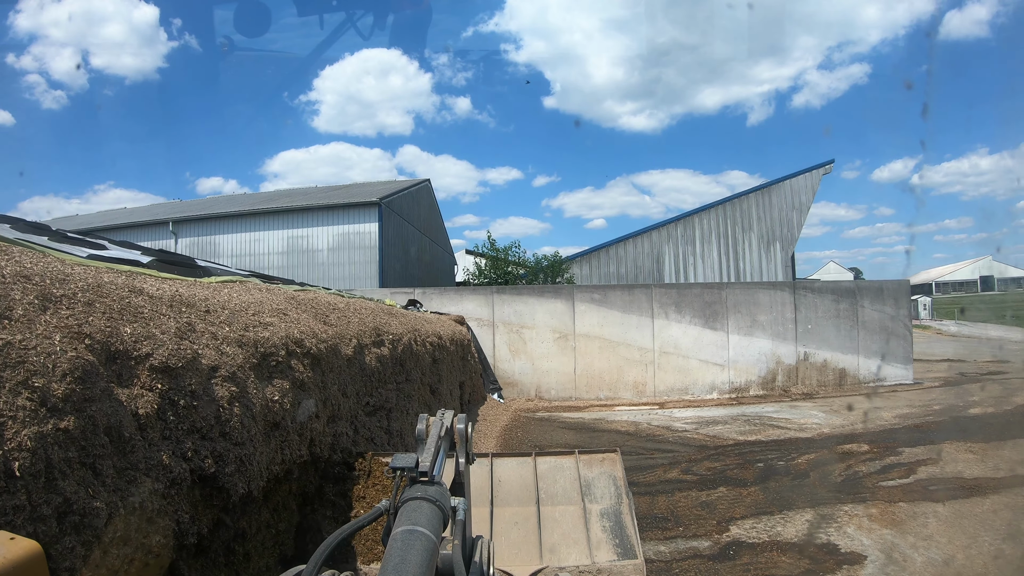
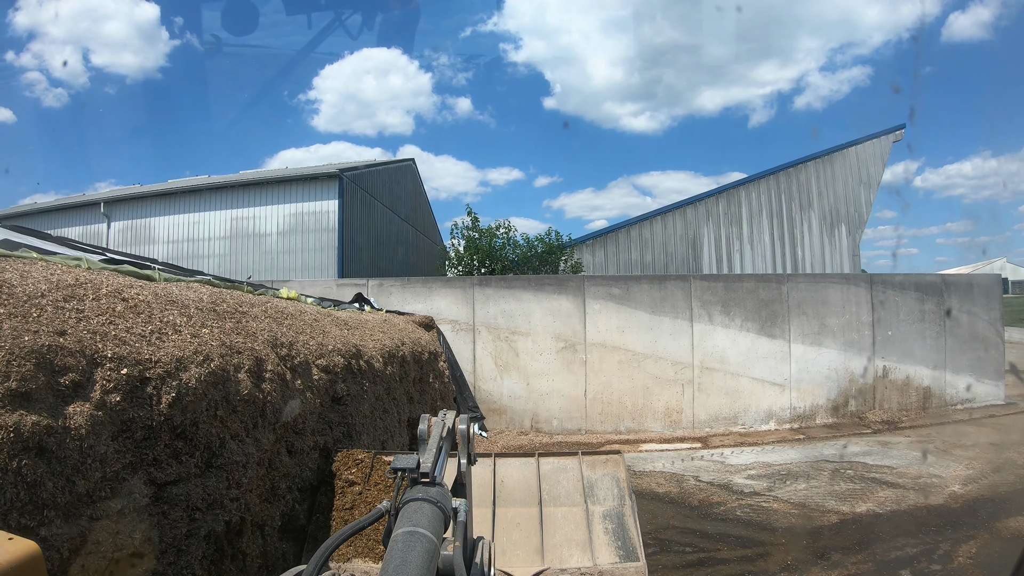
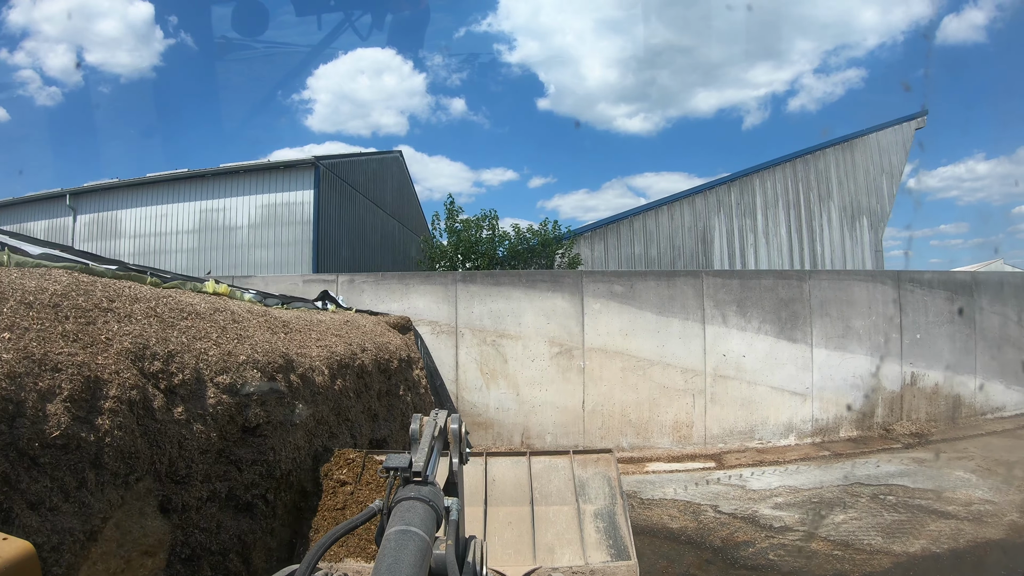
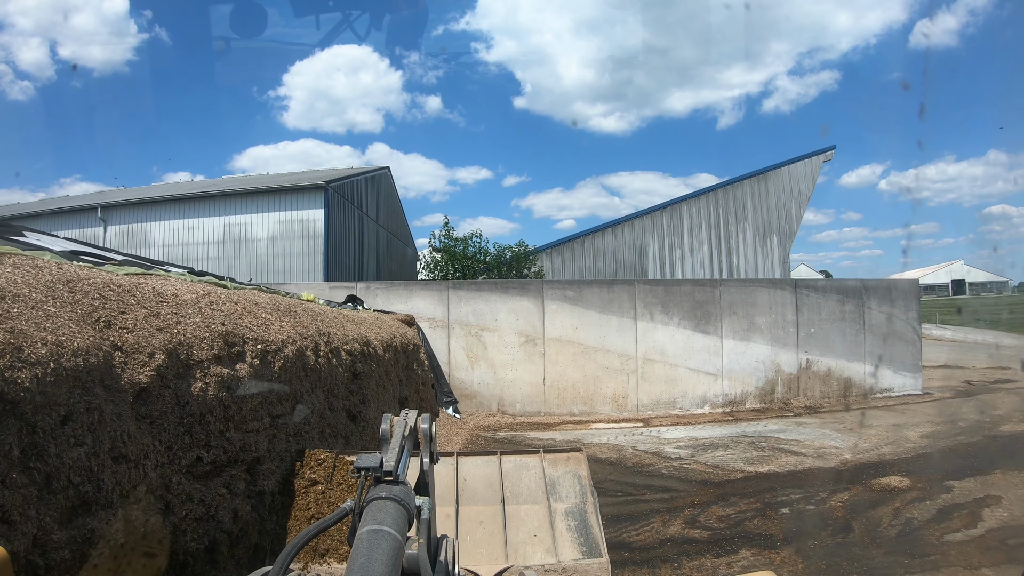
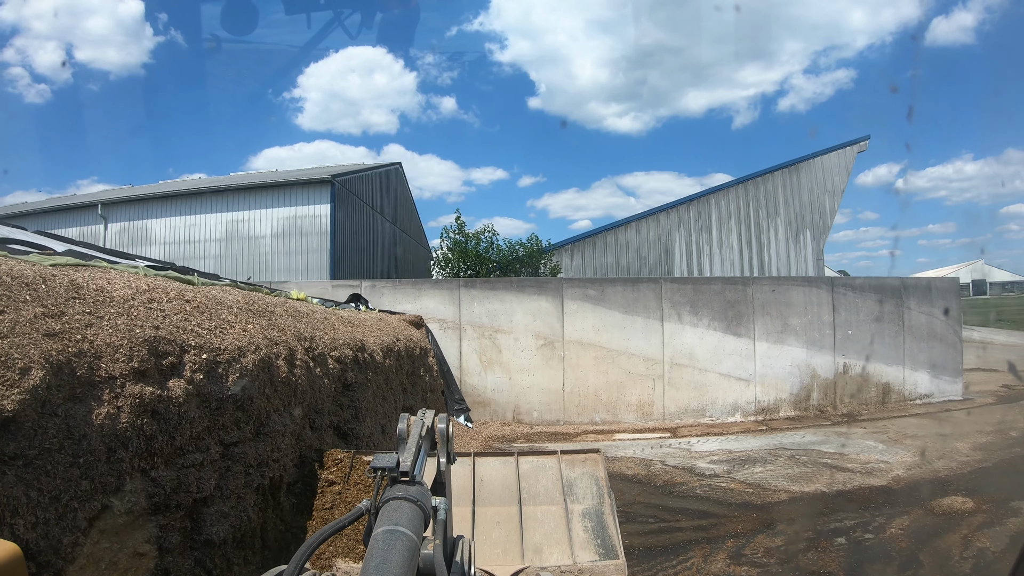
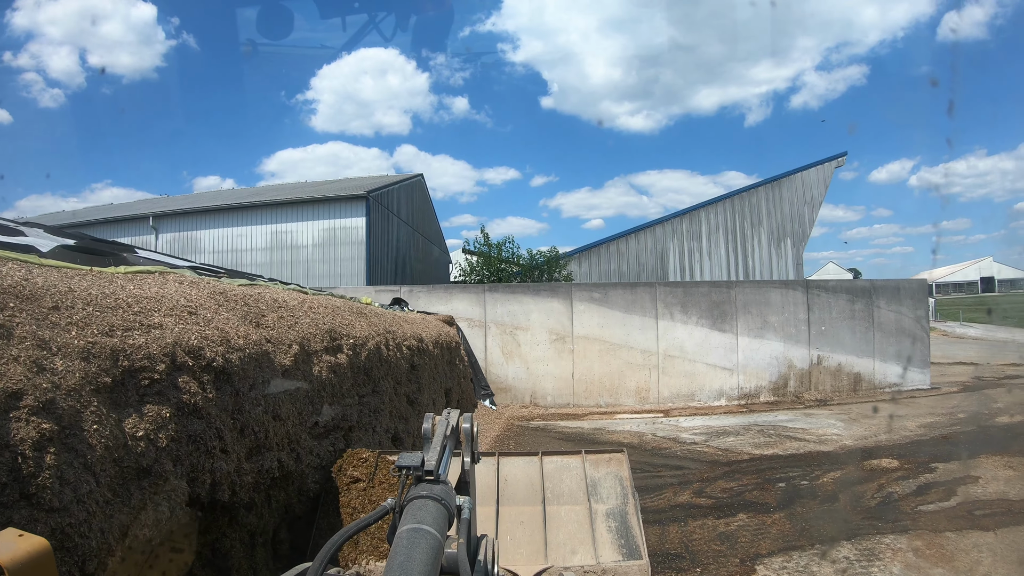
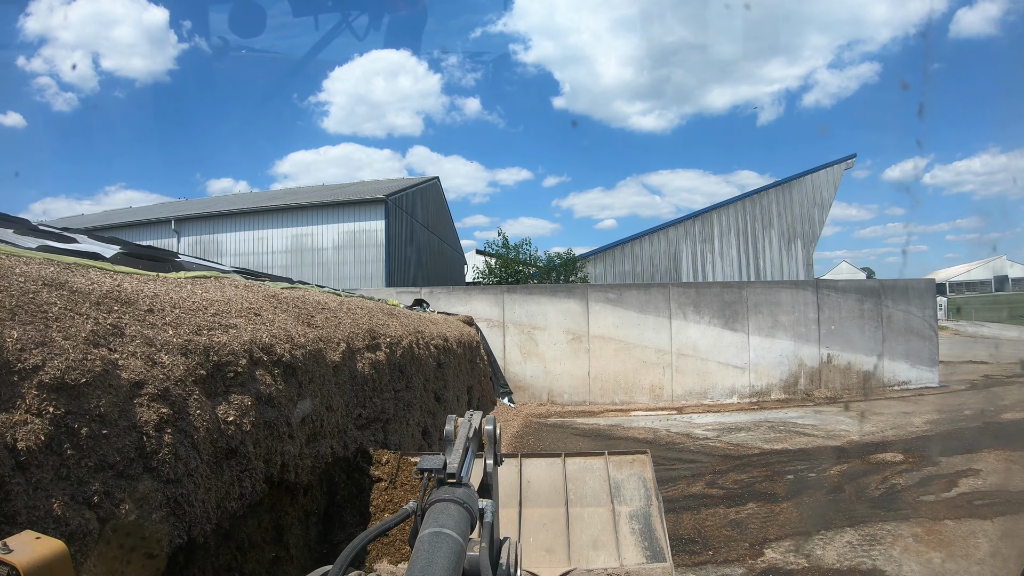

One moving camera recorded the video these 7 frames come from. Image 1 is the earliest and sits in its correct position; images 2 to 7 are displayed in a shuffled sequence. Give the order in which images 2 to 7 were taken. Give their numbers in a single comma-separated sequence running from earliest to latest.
7, 6, 4, 5, 2, 3
